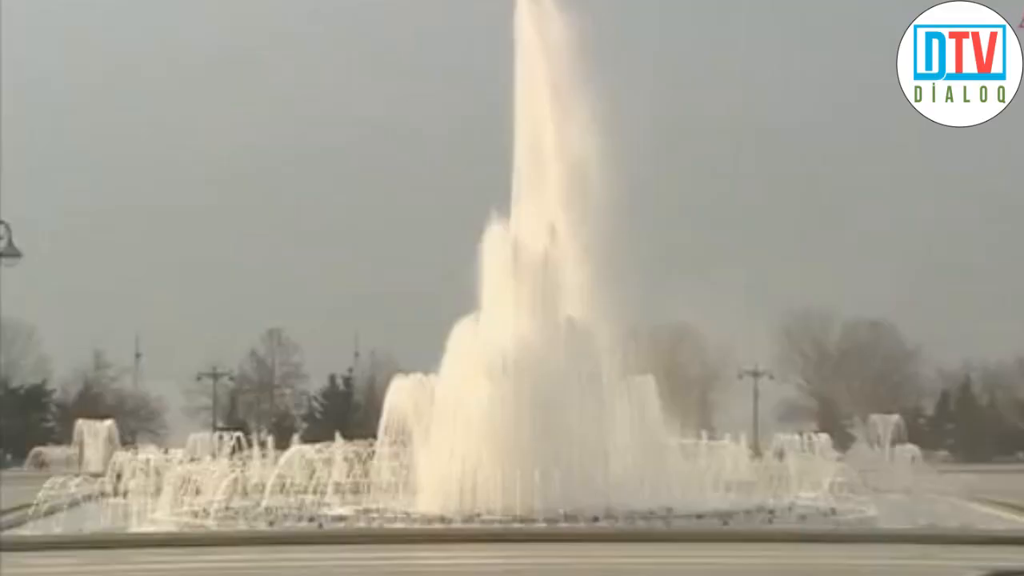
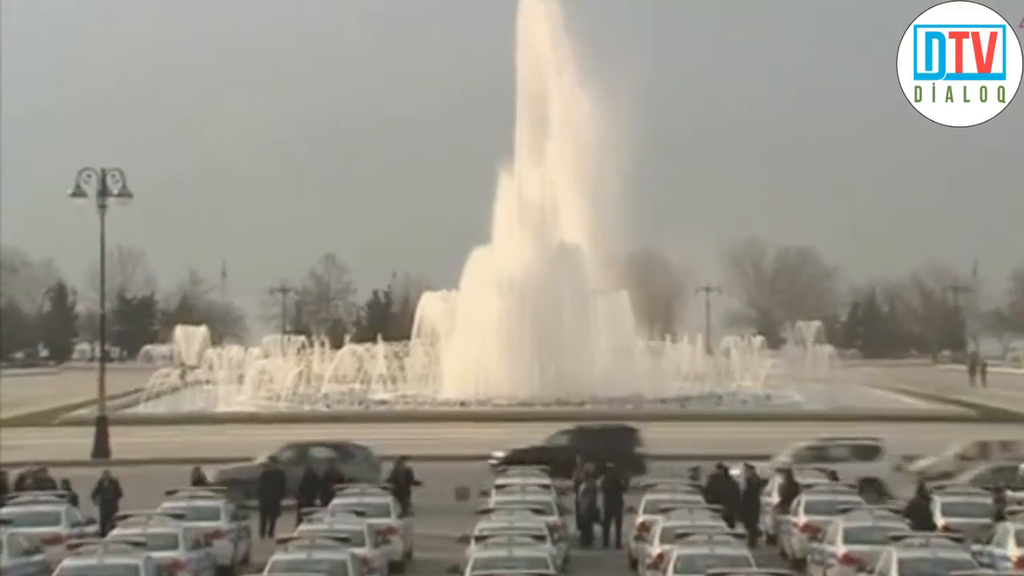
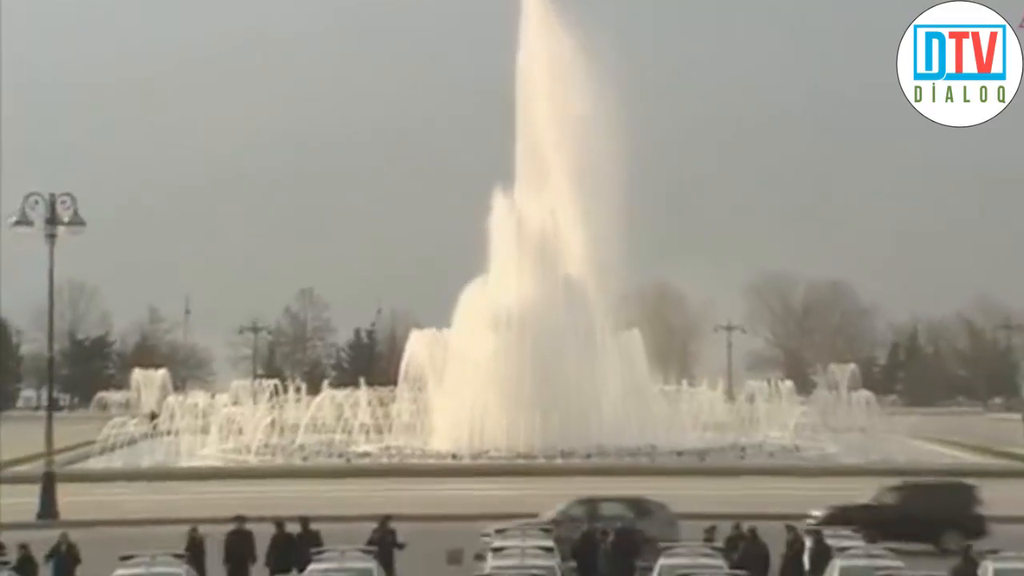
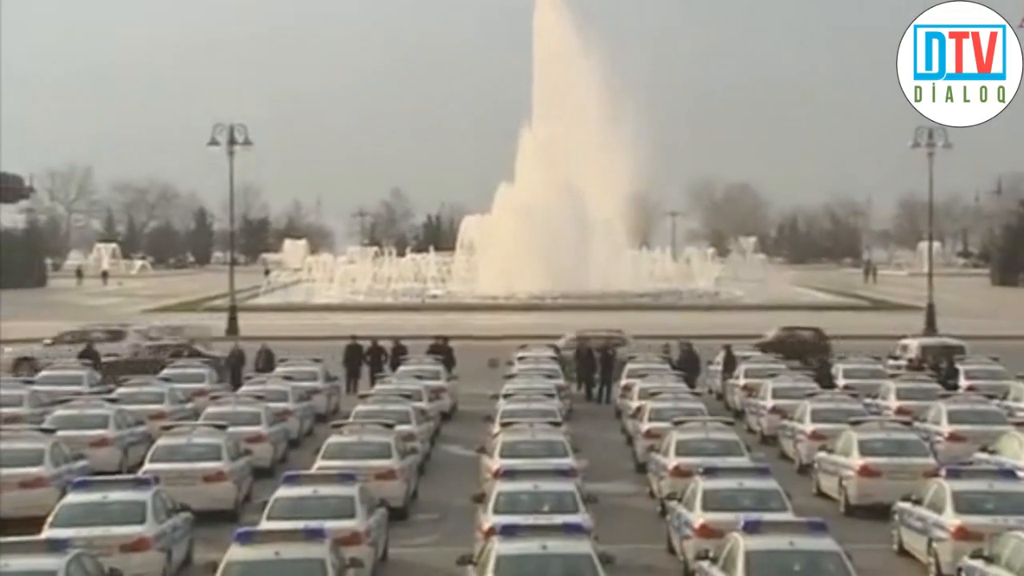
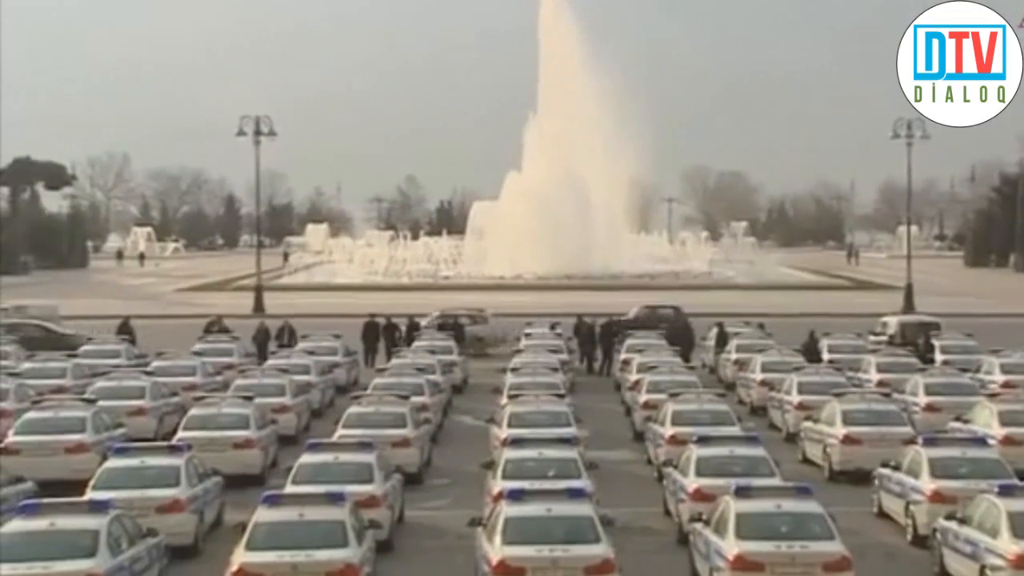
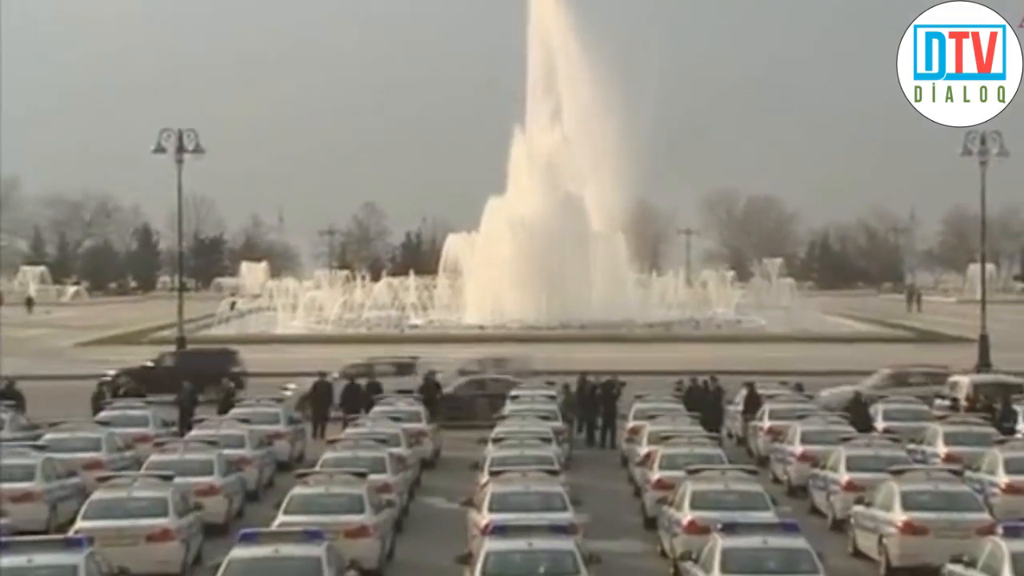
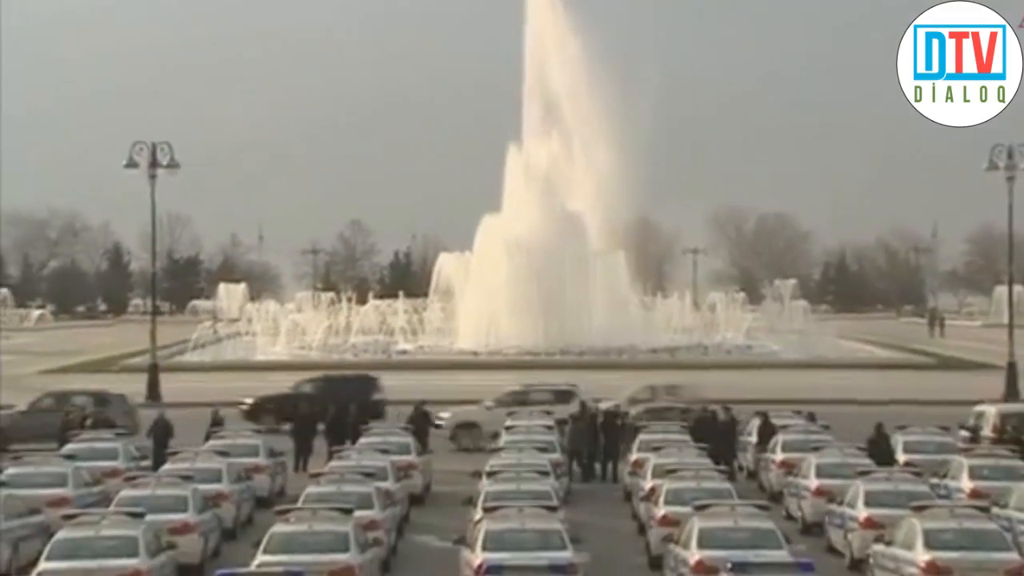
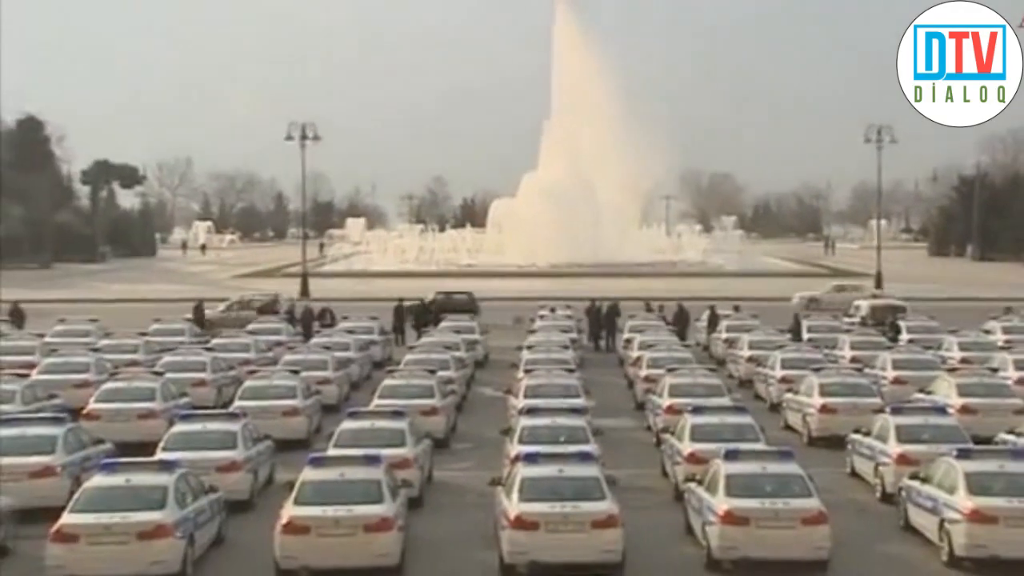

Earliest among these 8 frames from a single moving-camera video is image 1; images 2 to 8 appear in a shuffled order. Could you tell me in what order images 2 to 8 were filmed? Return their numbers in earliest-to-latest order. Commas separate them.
3, 2, 7, 6, 4, 5, 8
